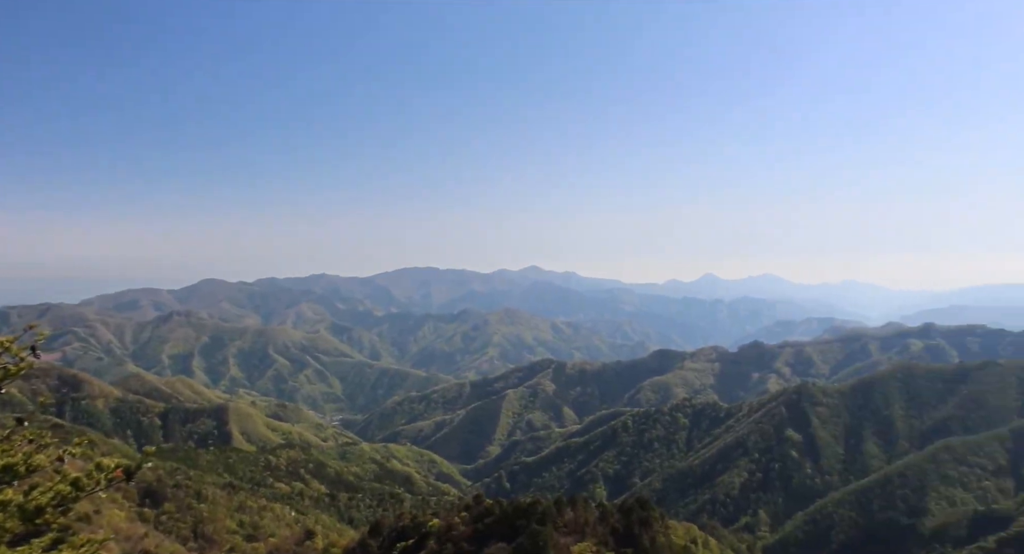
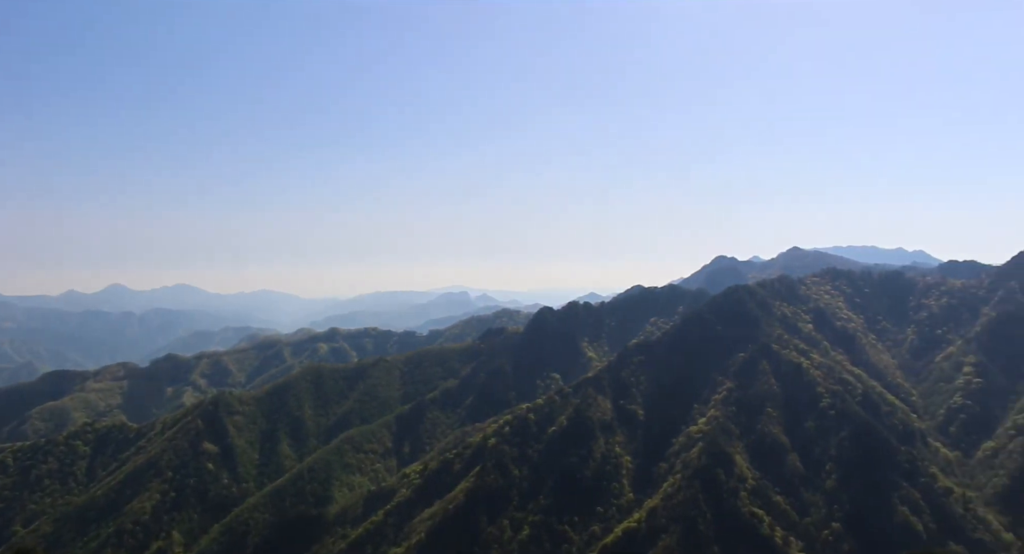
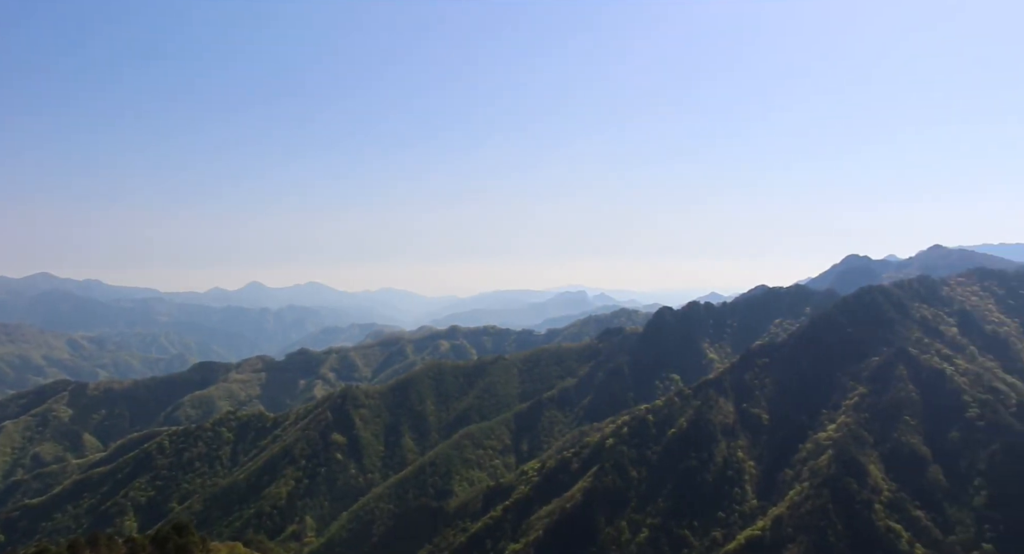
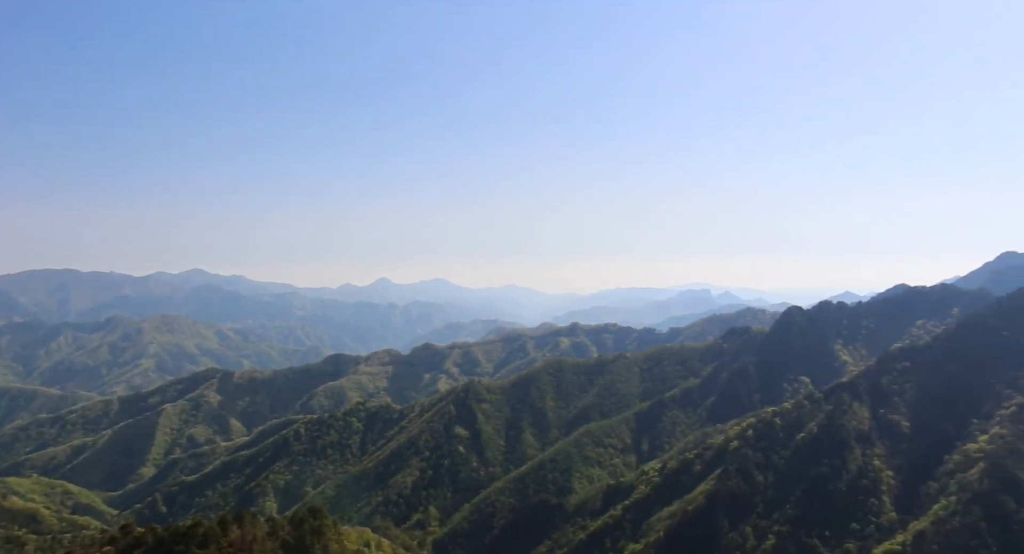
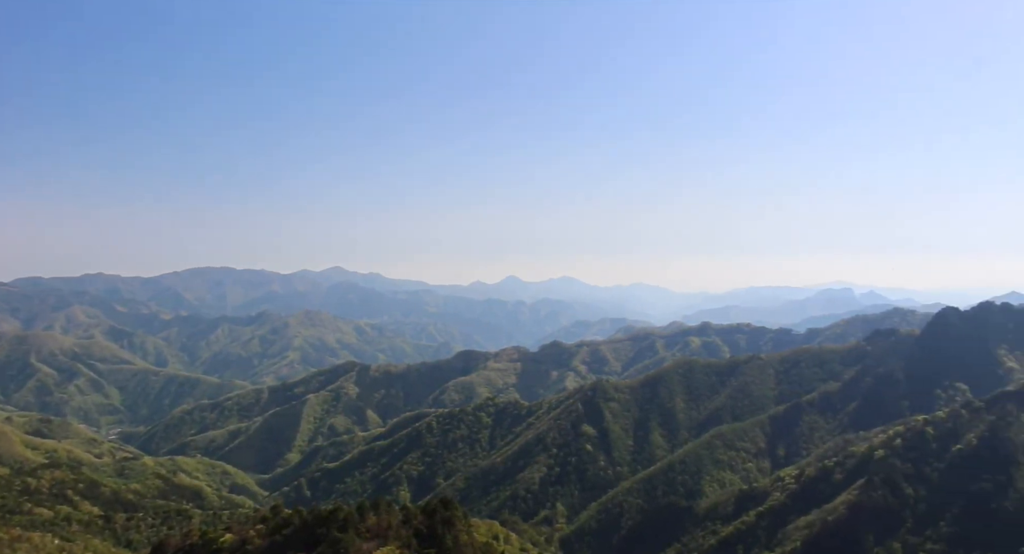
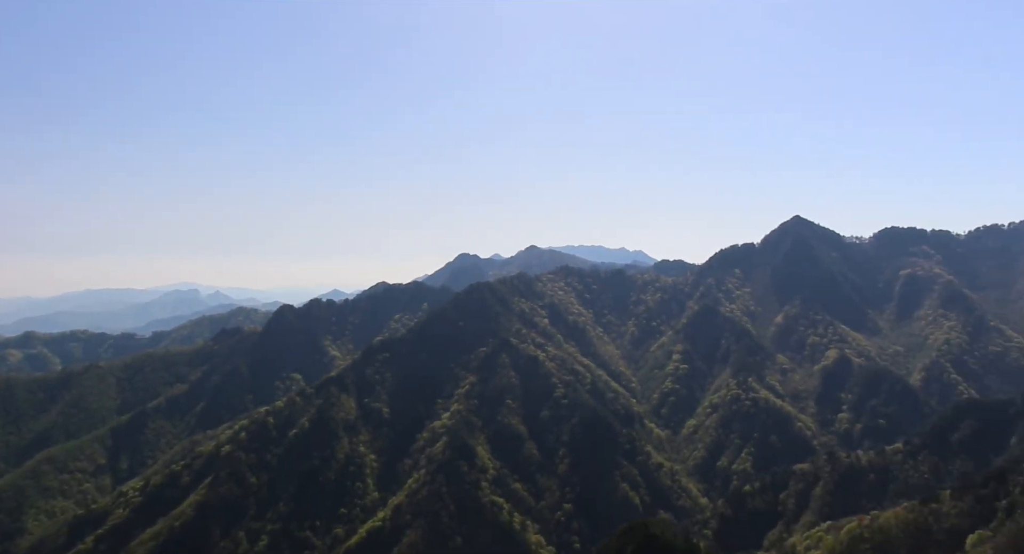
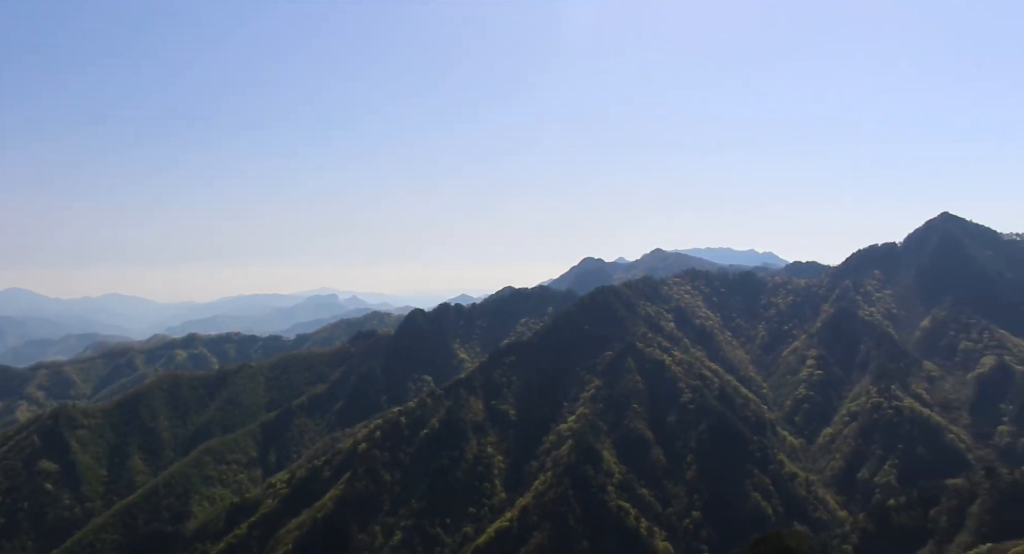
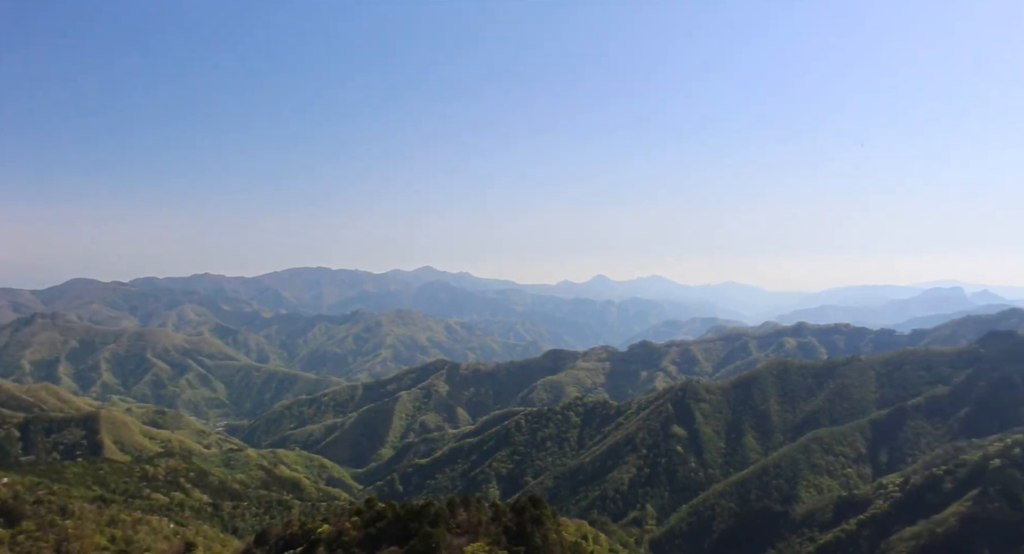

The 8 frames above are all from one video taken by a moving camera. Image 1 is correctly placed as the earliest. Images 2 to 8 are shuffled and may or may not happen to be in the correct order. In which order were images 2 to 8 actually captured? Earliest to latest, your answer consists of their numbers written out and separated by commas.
8, 5, 4, 3, 2, 7, 6
